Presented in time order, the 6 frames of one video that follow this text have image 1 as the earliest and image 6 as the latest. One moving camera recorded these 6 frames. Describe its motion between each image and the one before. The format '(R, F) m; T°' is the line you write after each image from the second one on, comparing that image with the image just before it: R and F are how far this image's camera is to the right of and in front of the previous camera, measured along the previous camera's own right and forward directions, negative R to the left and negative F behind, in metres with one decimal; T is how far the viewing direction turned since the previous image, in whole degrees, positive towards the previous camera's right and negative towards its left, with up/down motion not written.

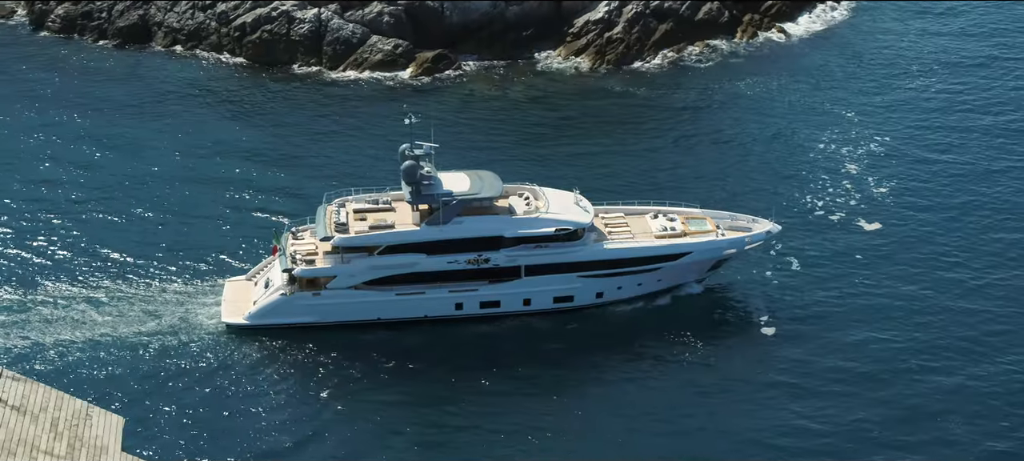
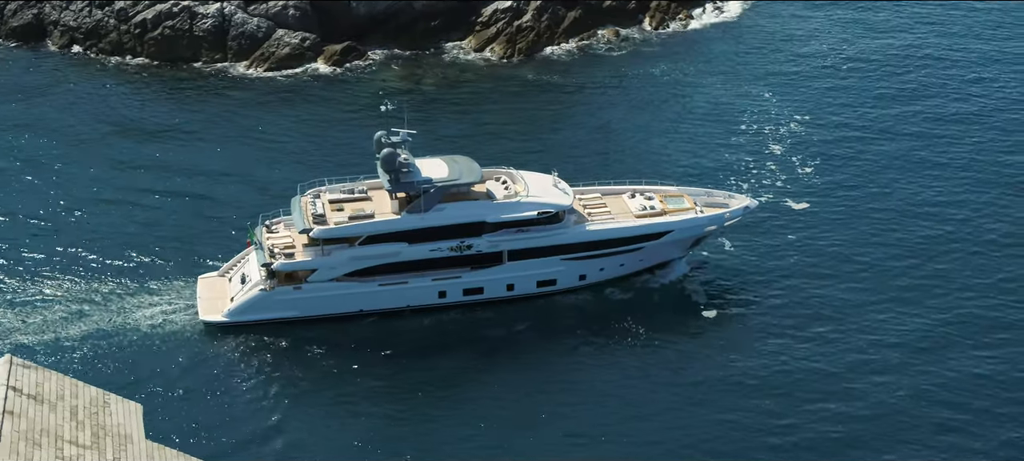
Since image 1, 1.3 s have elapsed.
(-2.2, +1.1) m; +3°
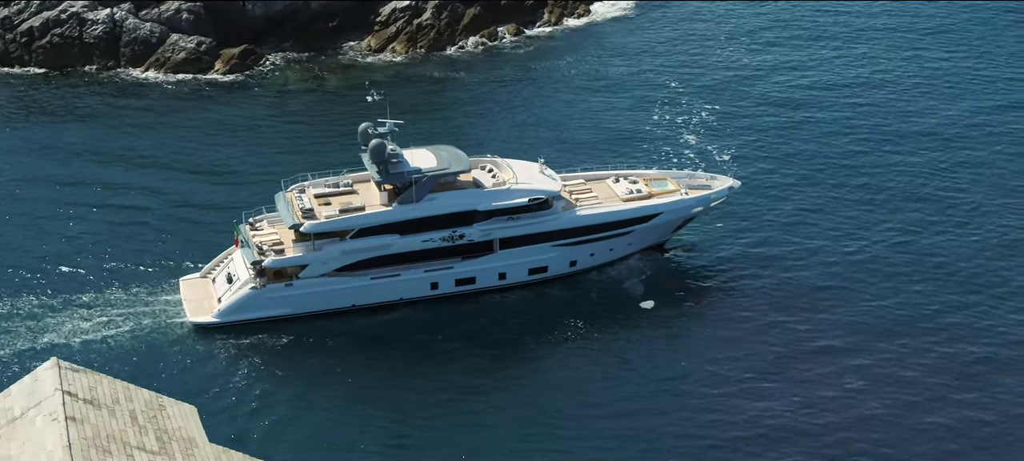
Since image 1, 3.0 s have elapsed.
(-3.0, +1.0) m; +3°
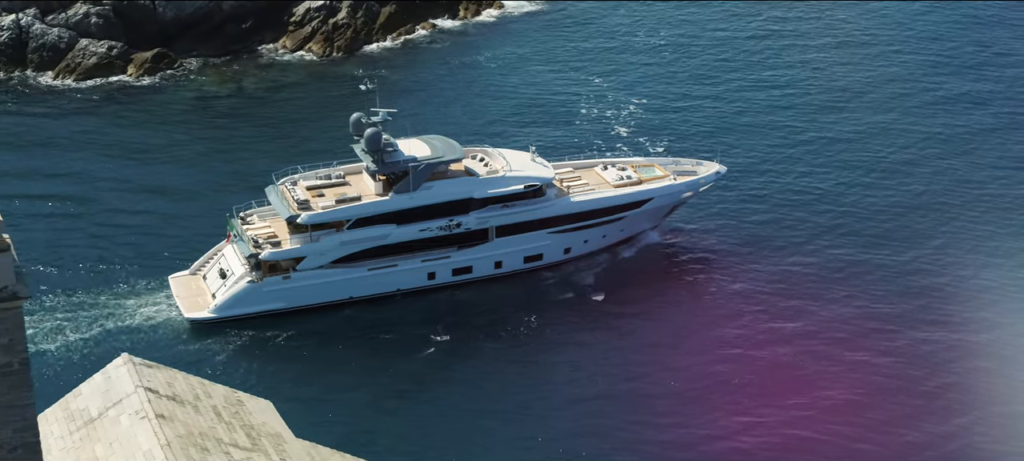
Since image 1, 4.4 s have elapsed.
(-3.3, +0.8) m; +3°
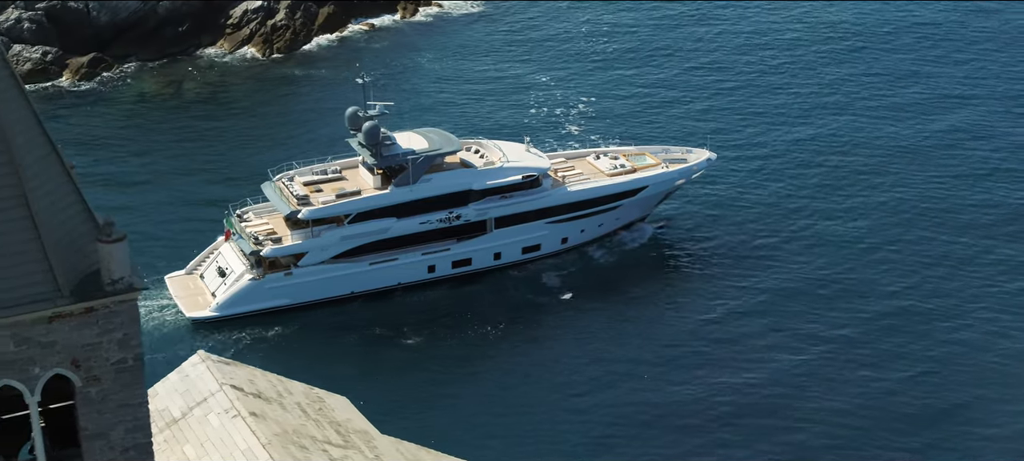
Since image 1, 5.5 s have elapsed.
(-2.9, +0.7) m; +2°
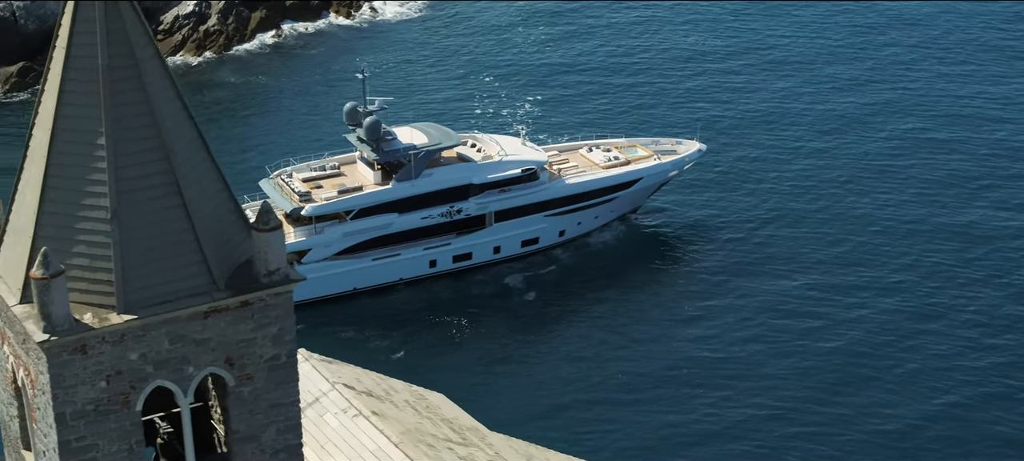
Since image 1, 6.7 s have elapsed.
(-3.4, +1.0) m; +3°
